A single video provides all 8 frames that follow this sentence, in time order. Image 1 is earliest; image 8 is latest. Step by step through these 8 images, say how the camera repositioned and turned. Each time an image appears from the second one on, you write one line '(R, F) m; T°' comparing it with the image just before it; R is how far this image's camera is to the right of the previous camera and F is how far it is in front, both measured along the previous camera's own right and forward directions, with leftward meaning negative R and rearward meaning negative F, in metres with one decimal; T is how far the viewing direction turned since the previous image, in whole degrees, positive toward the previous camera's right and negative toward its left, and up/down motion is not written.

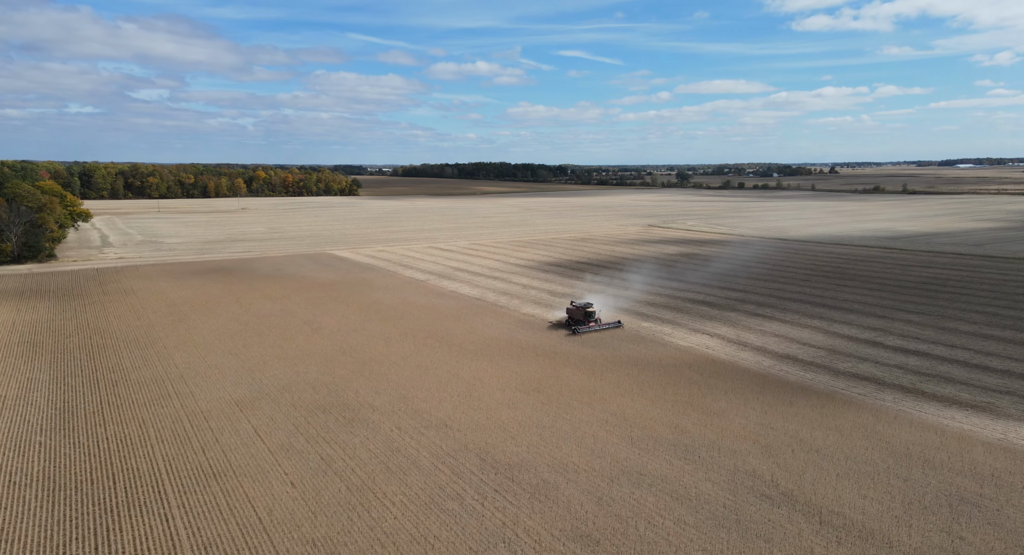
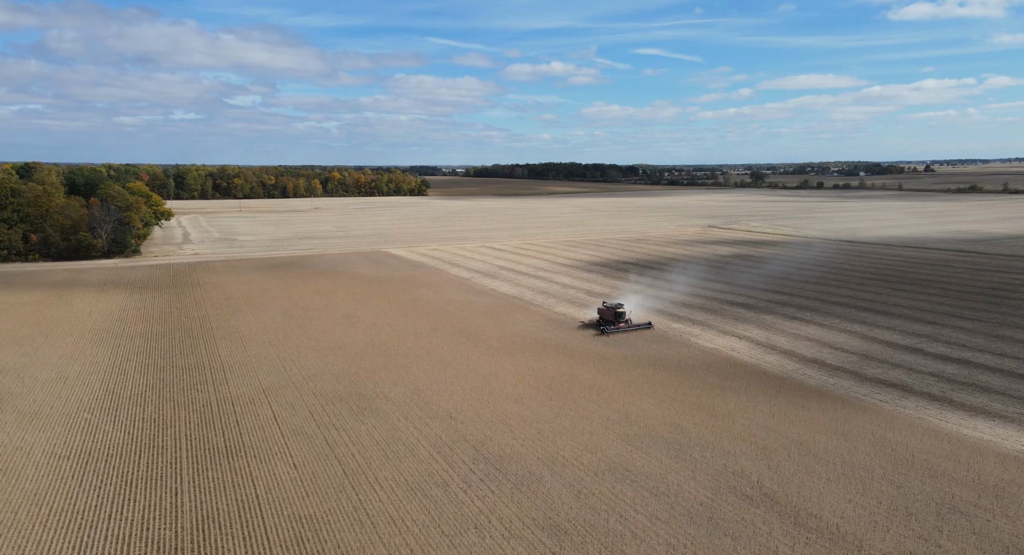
(+1.4, -0.3) m; -6°
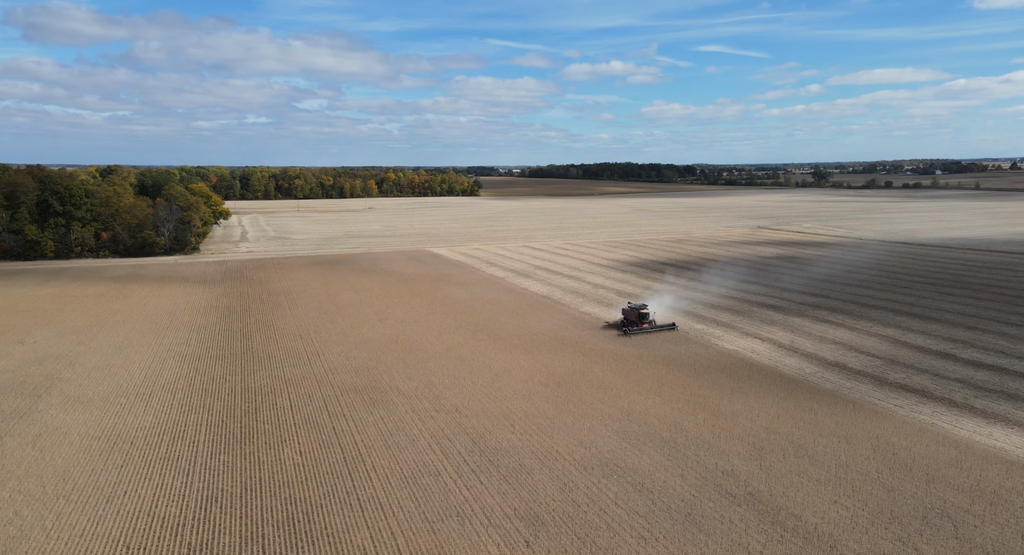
(+1.1, -0.3) m; -4°
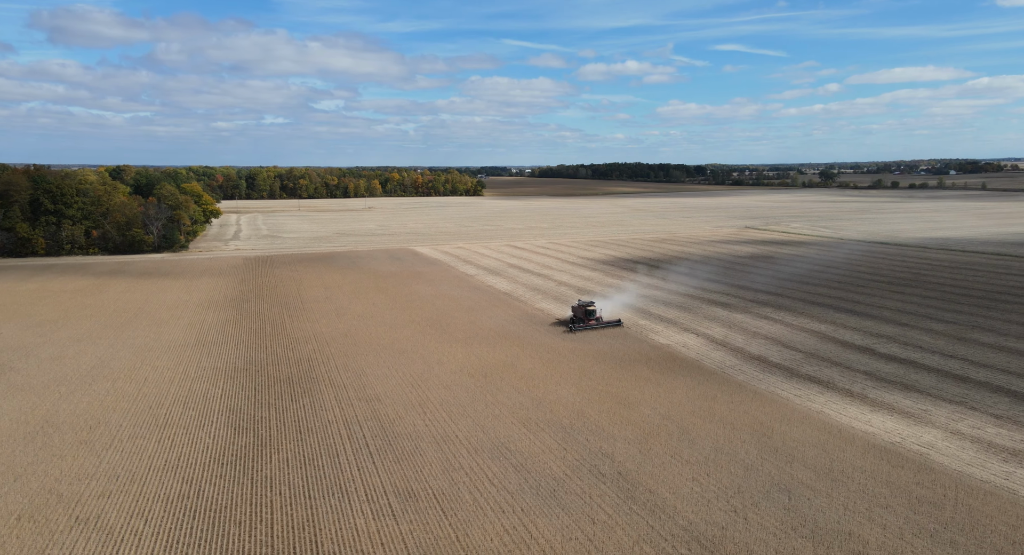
(+2.1, -0.8) m; 0°
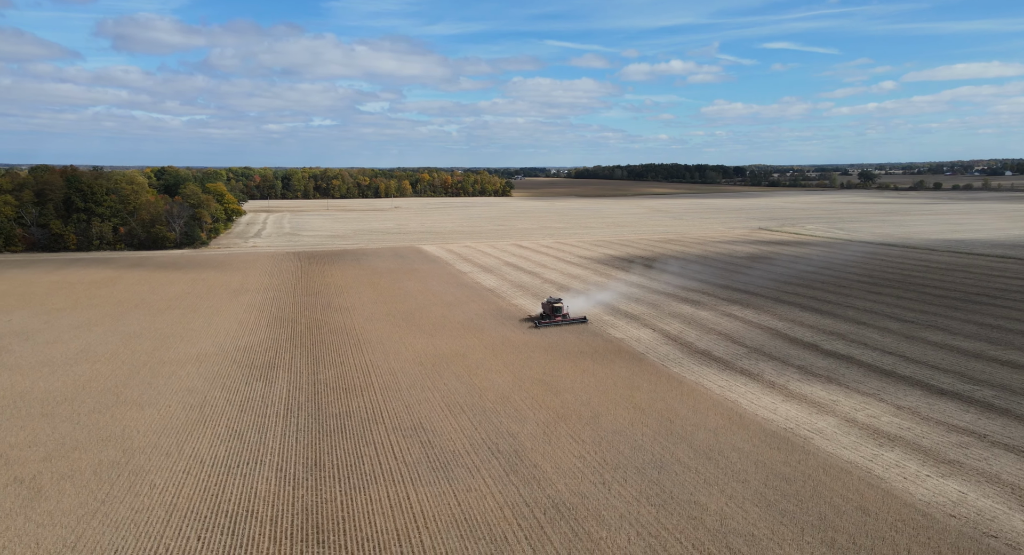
(+2.4, -1.0) m; -2°
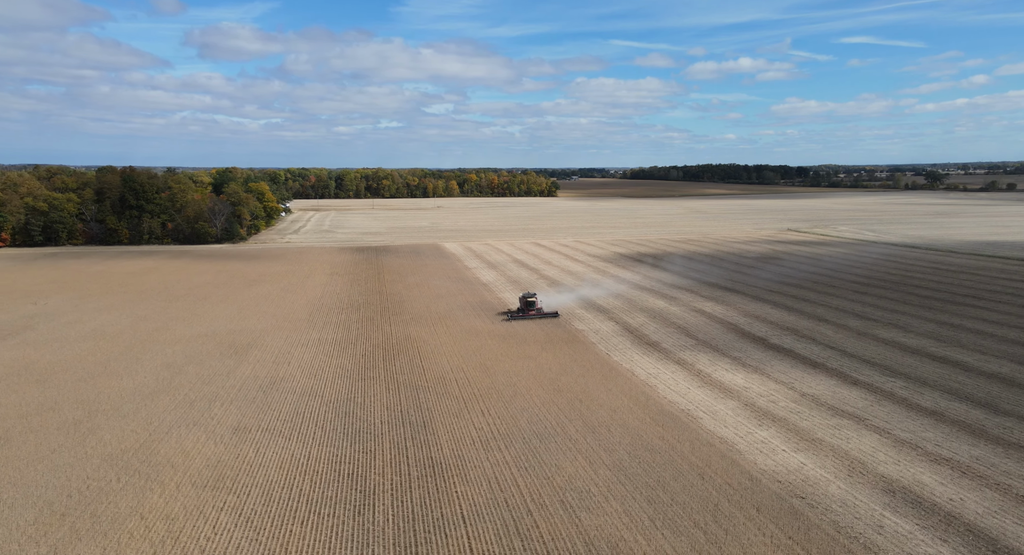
(+2.8, -1.3) m; -4°
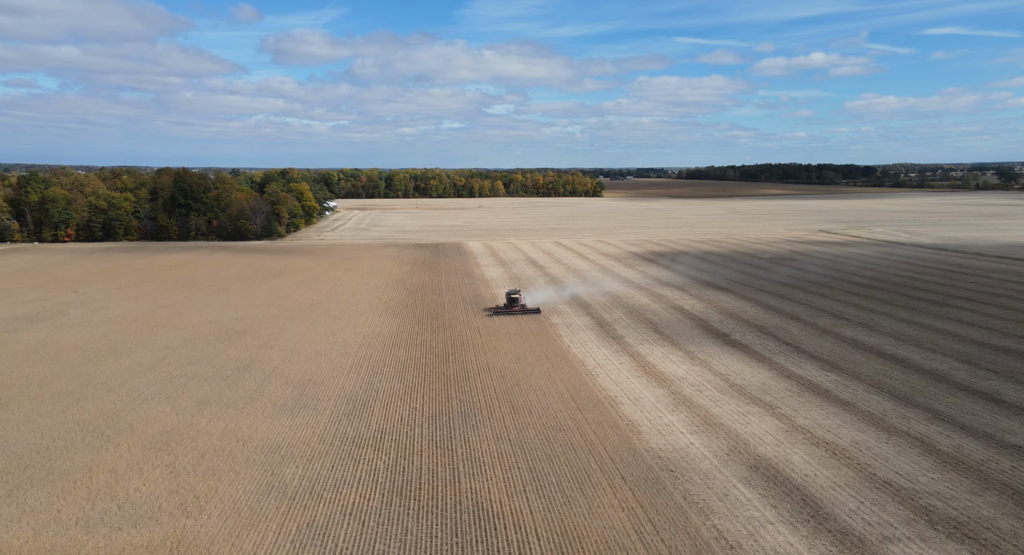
(+2.5, -1.2) m; -4°
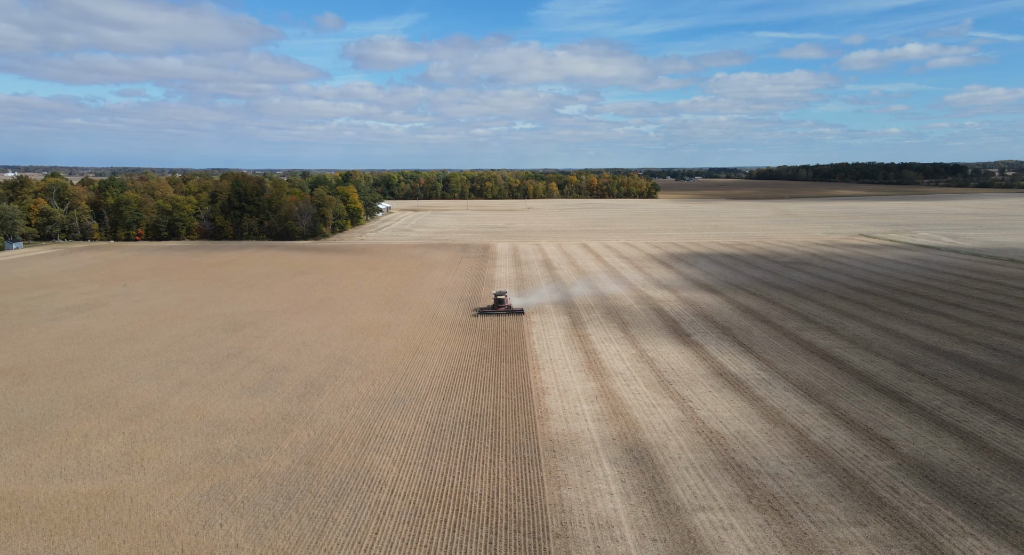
(+2.9, -1.5) m; -4°
